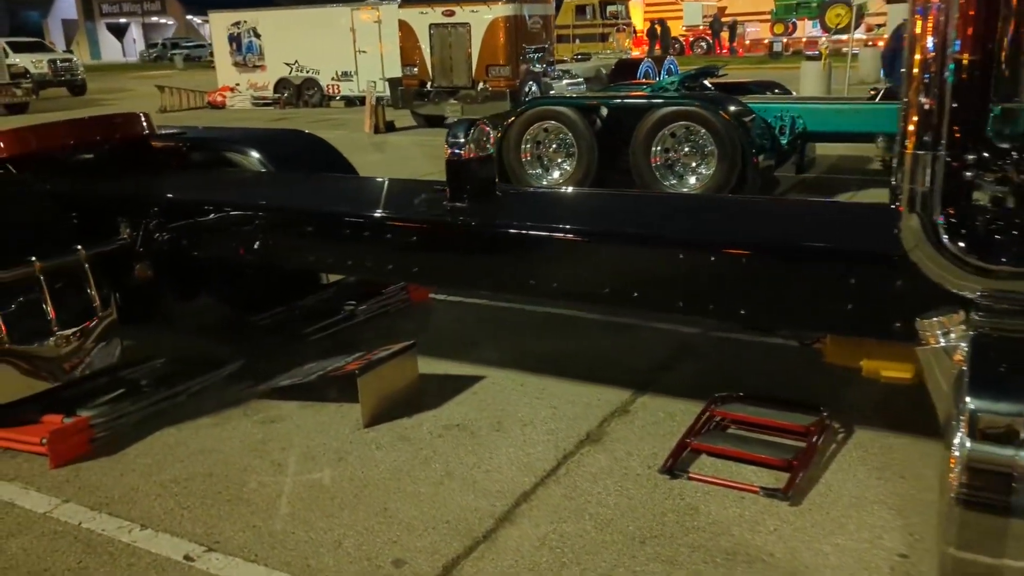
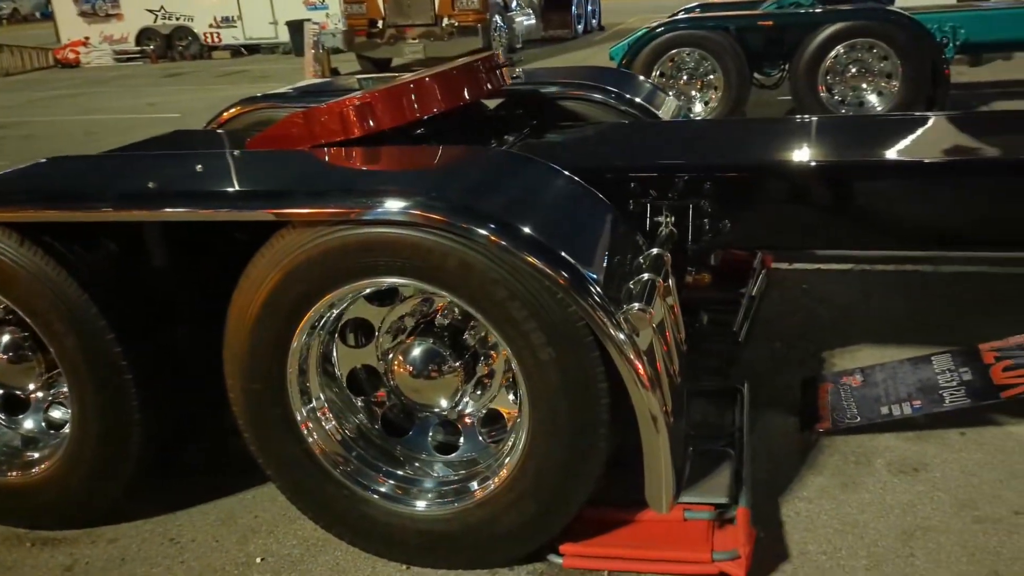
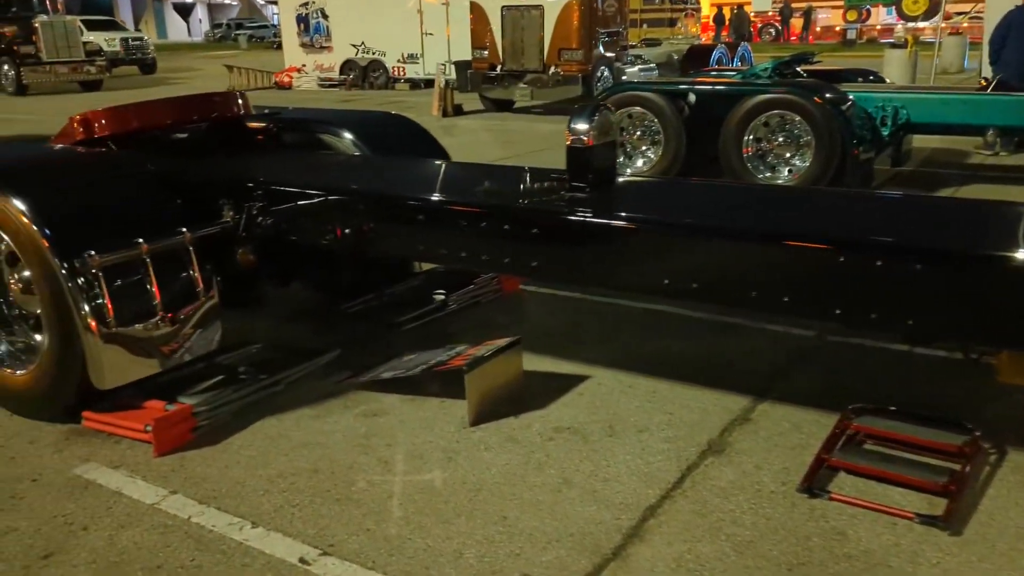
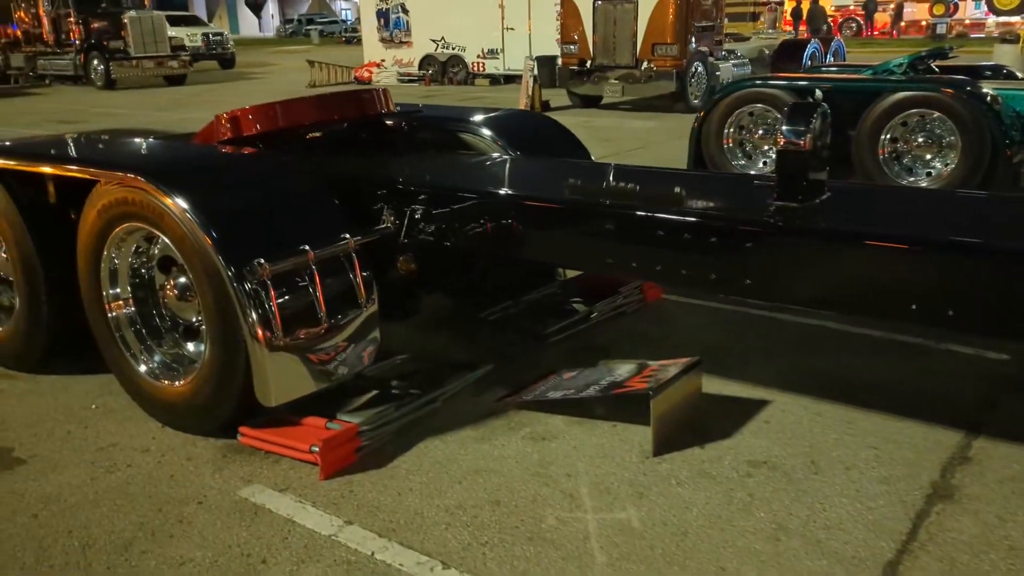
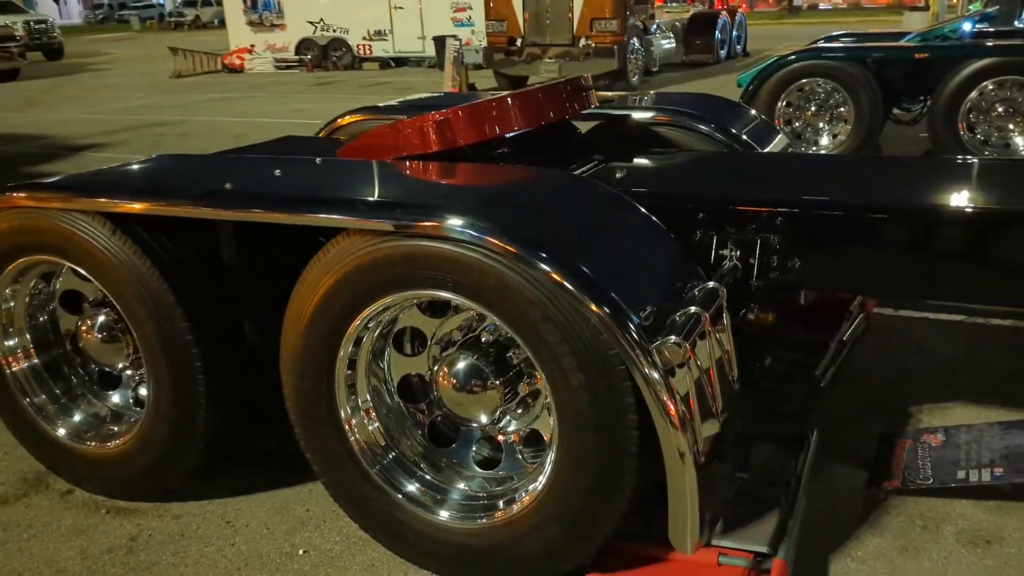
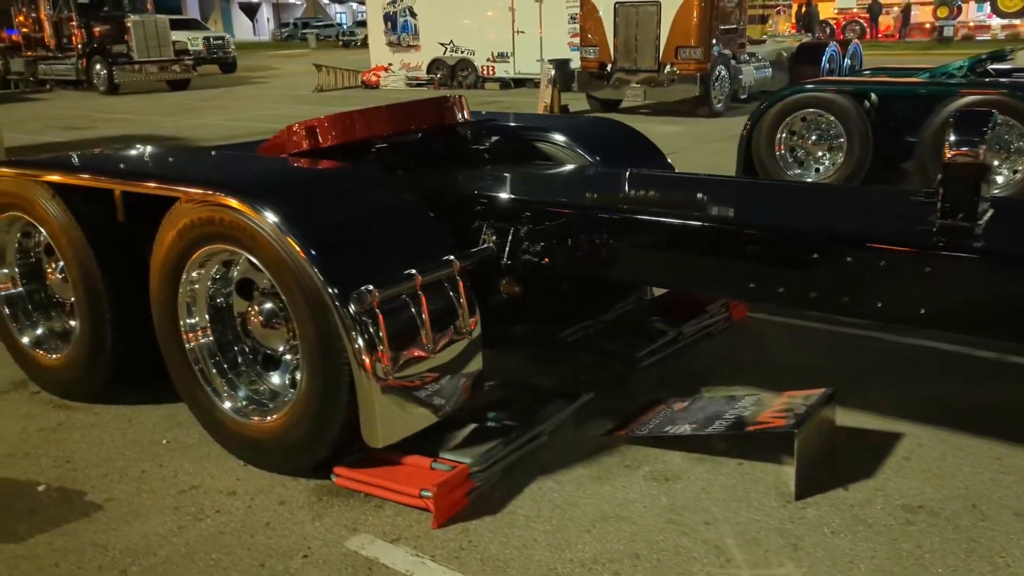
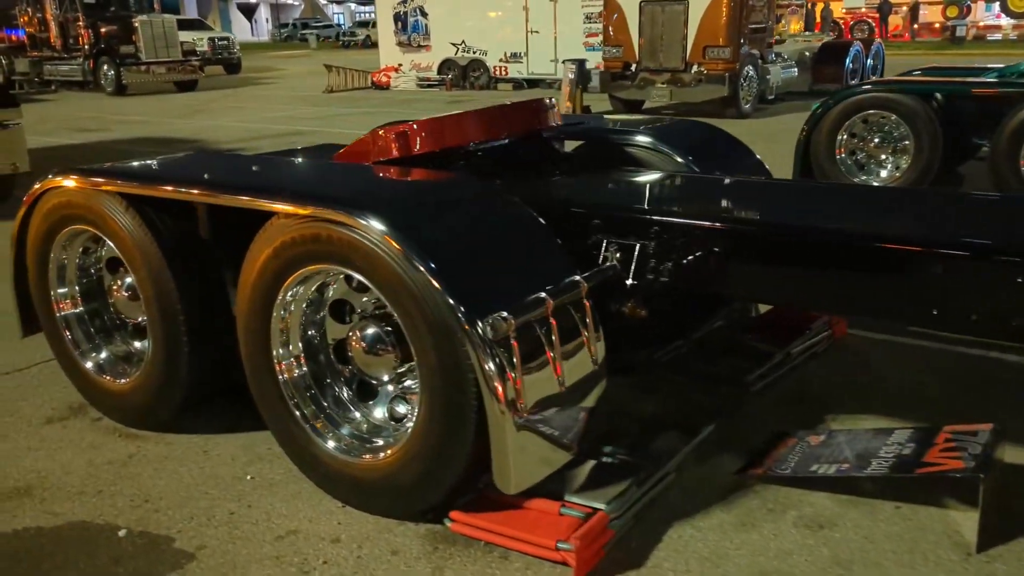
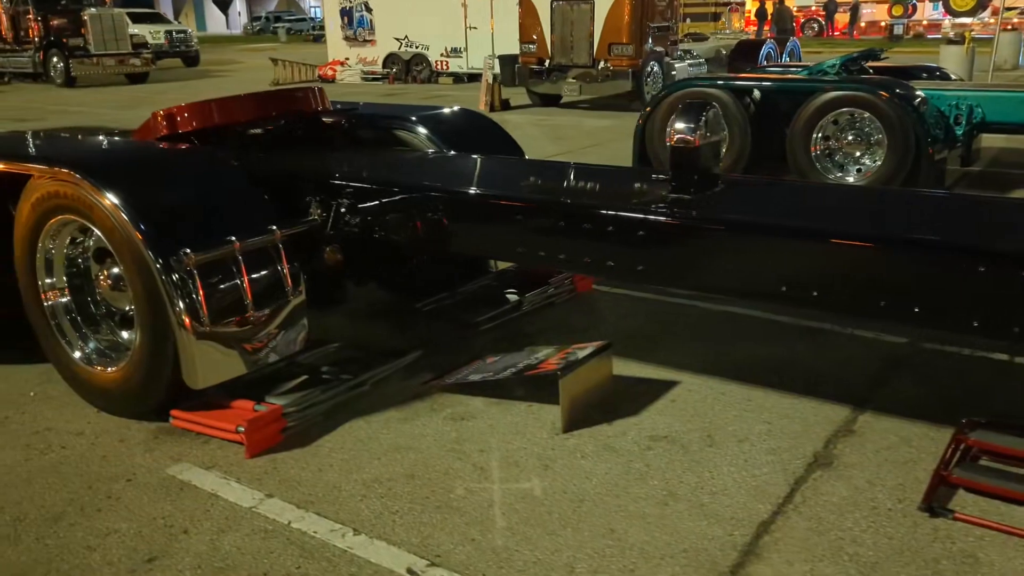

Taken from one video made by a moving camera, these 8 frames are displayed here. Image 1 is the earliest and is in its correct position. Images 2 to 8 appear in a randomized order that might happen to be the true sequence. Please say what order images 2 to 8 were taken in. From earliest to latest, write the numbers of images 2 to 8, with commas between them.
3, 8, 4, 6, 7, 5, 2
